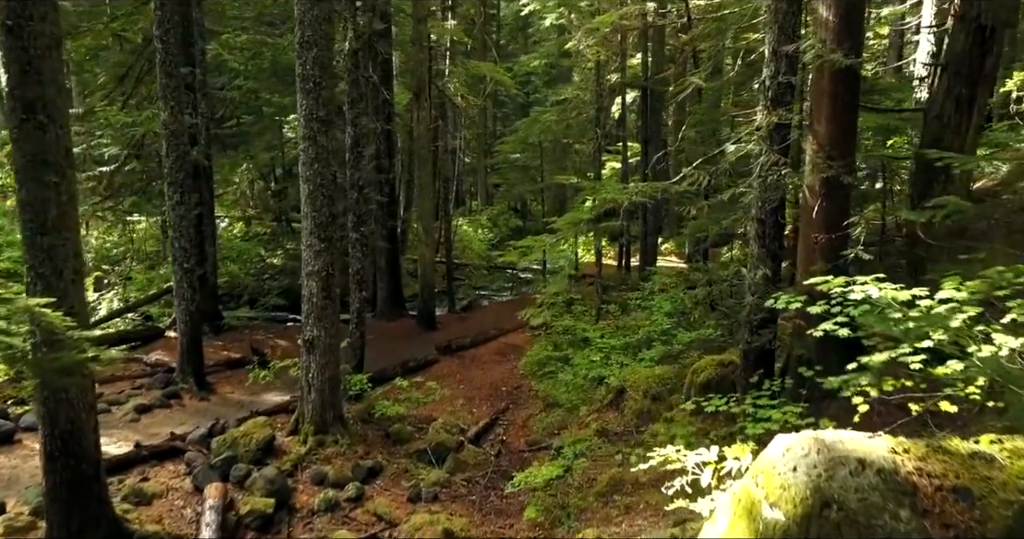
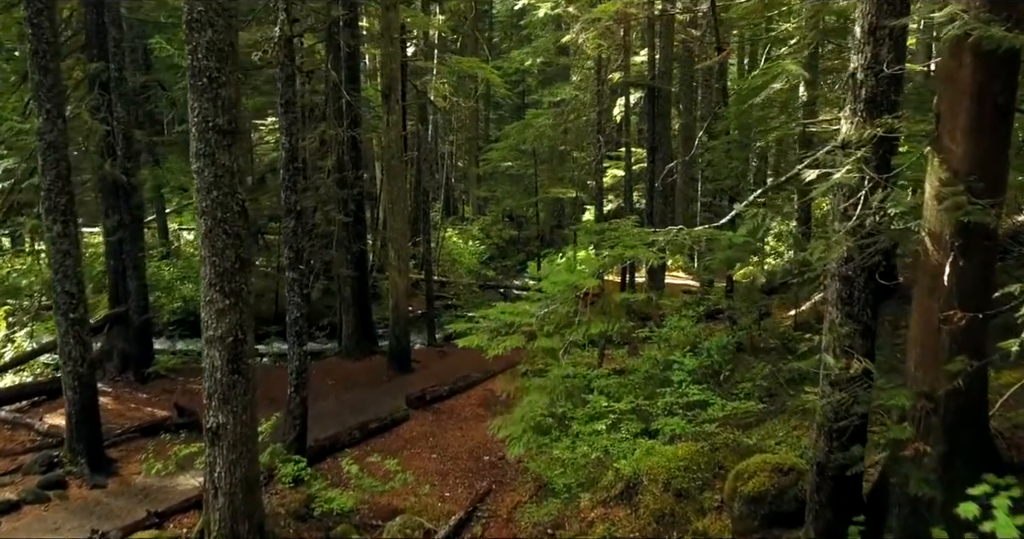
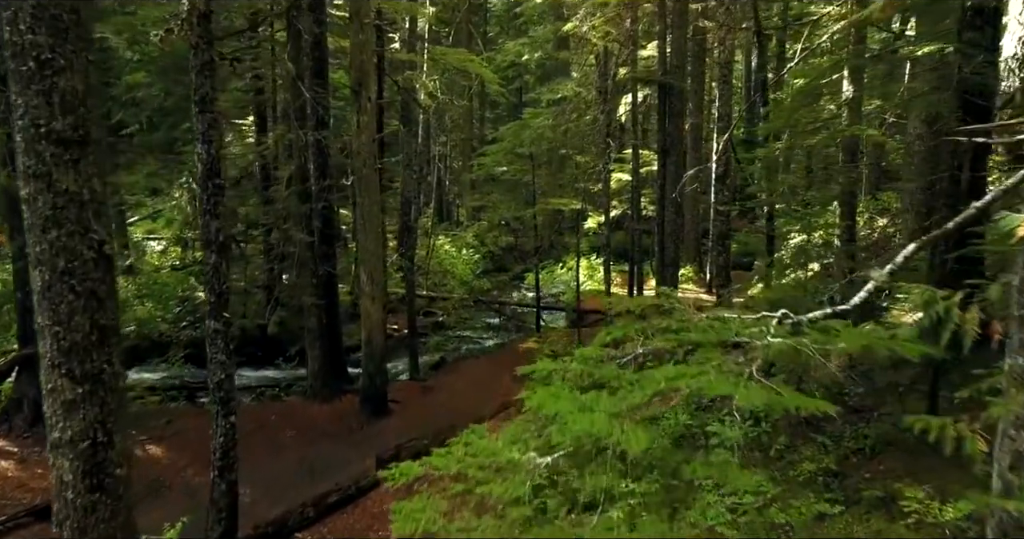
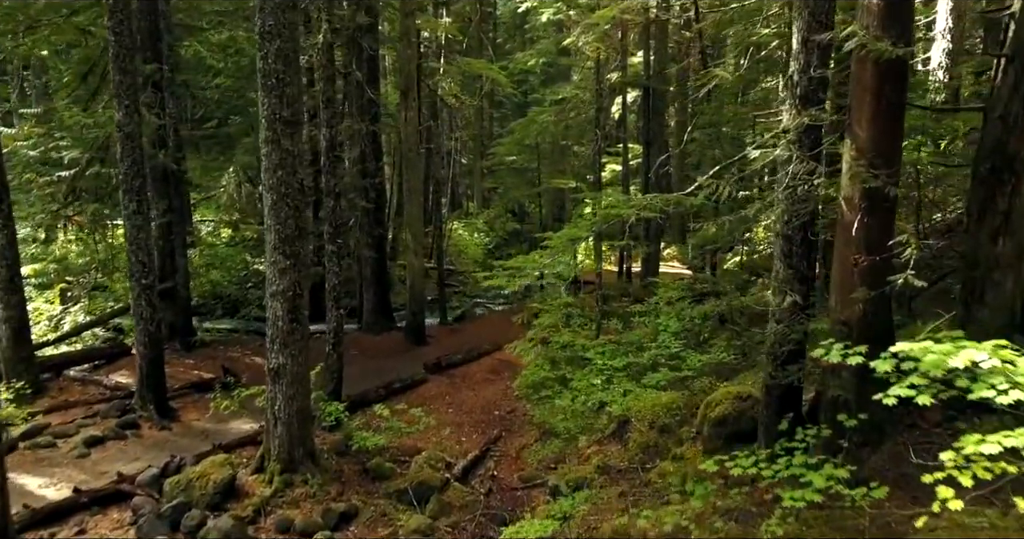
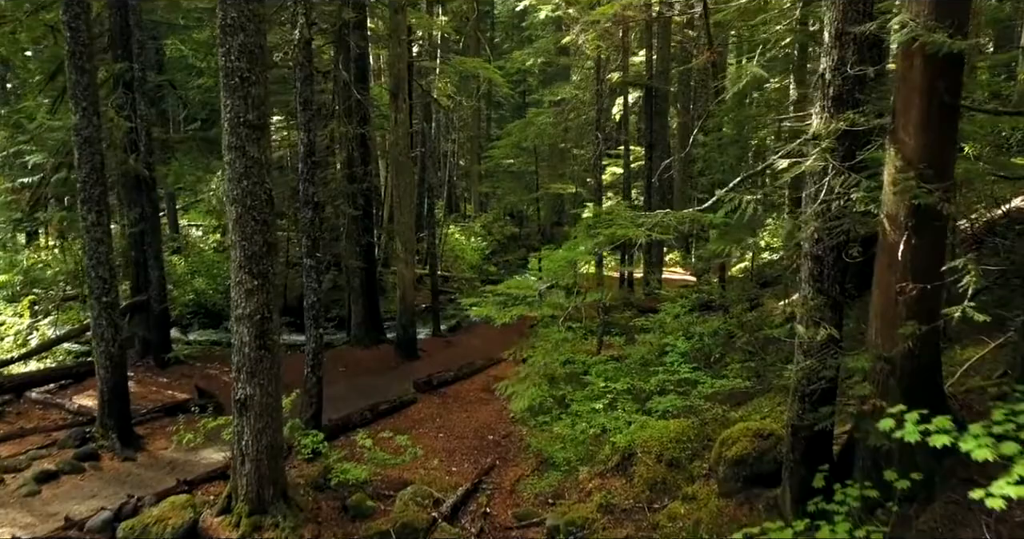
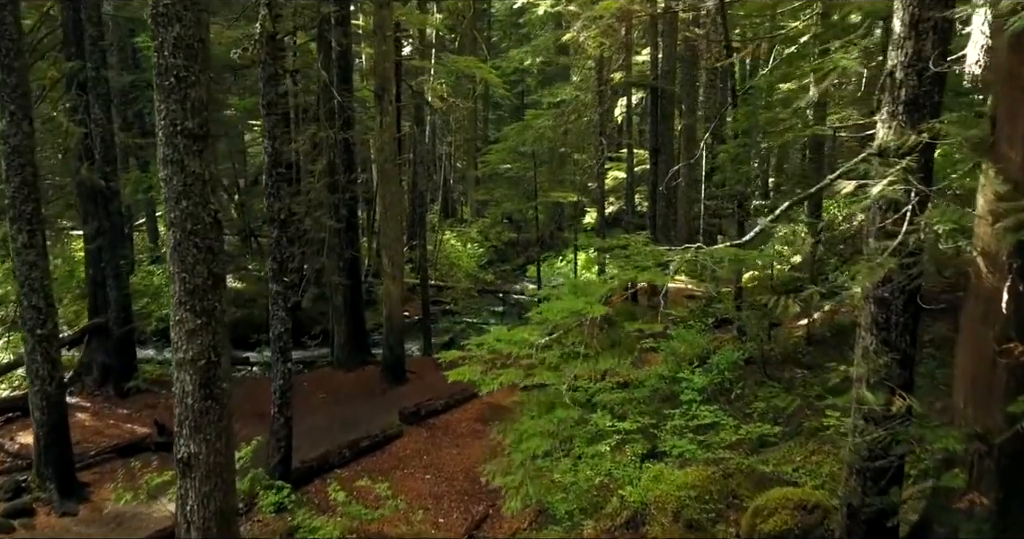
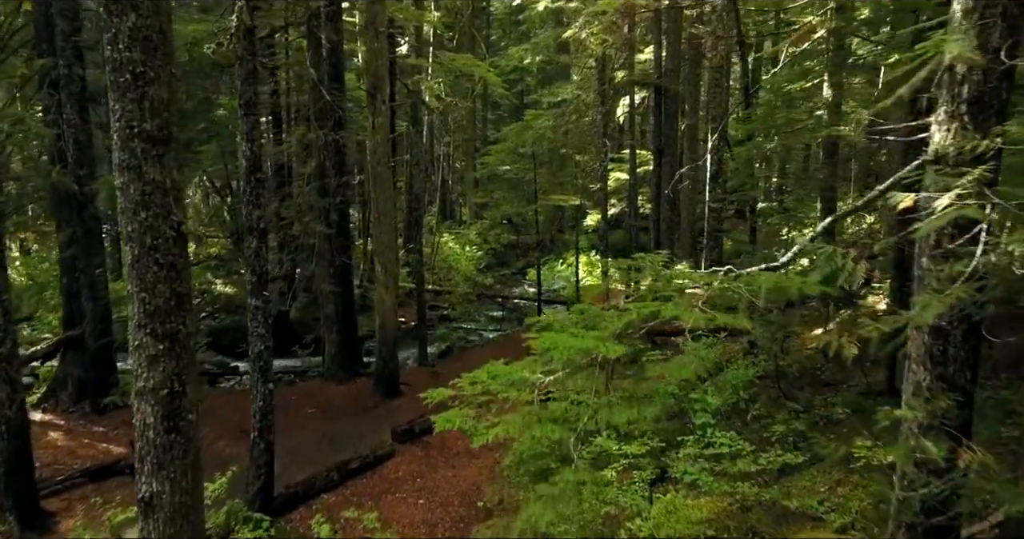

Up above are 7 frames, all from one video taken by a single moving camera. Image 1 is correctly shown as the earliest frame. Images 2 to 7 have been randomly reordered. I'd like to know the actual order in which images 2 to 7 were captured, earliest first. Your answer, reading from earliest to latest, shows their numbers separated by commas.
4, 5, 2, 6, 7, 3
